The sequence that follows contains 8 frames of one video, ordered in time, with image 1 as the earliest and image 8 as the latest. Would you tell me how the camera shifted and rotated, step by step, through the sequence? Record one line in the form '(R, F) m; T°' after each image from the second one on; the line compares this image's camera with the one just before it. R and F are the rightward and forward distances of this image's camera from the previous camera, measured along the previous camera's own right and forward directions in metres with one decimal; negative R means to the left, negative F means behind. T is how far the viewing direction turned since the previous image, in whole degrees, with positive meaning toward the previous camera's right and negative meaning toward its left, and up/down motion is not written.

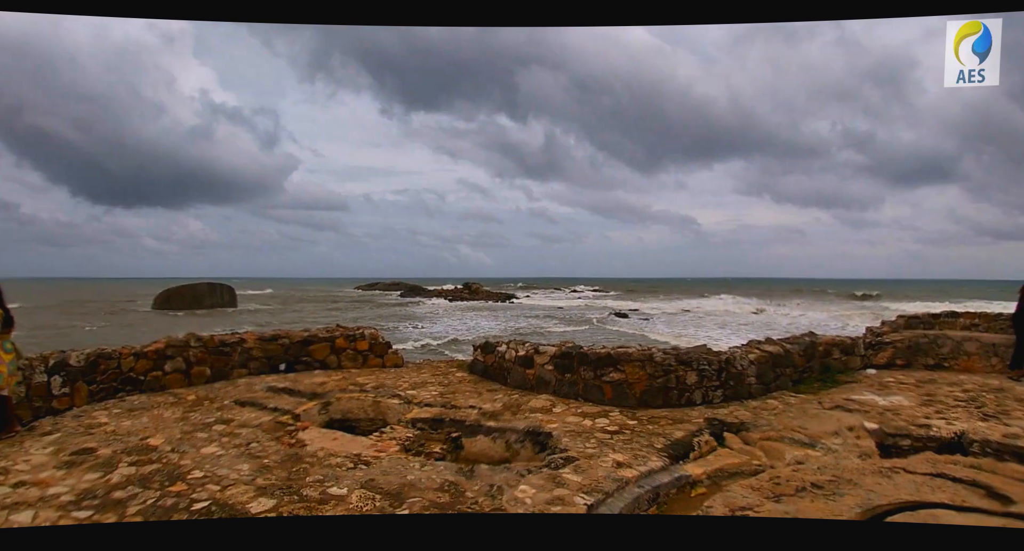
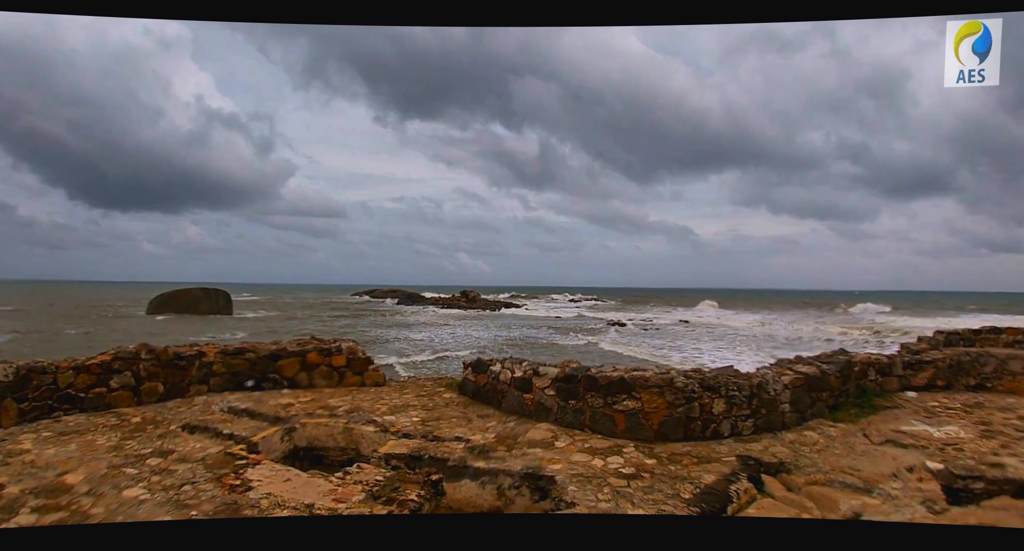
(0.0, +1.0) m; 0°
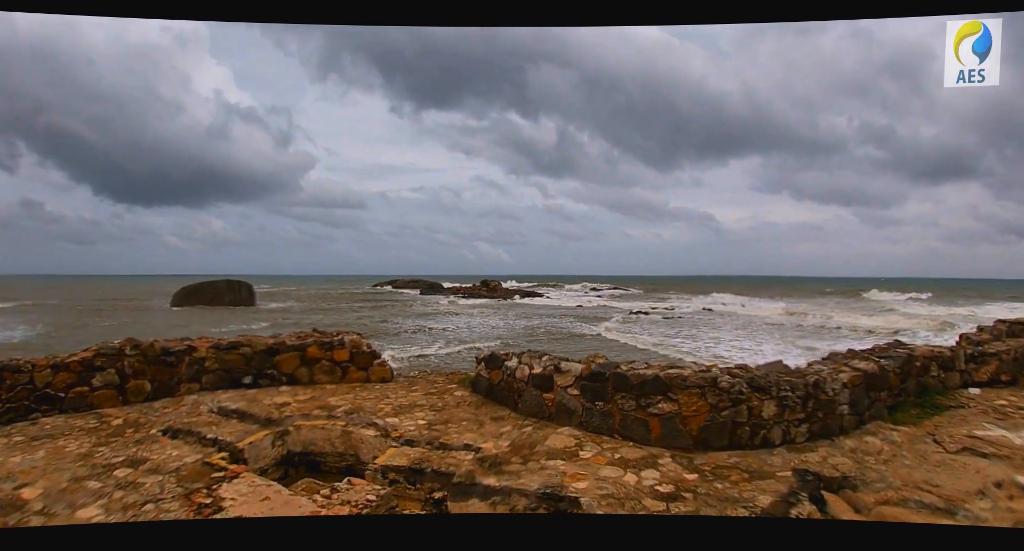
(0.0, +0.8) m; -2°
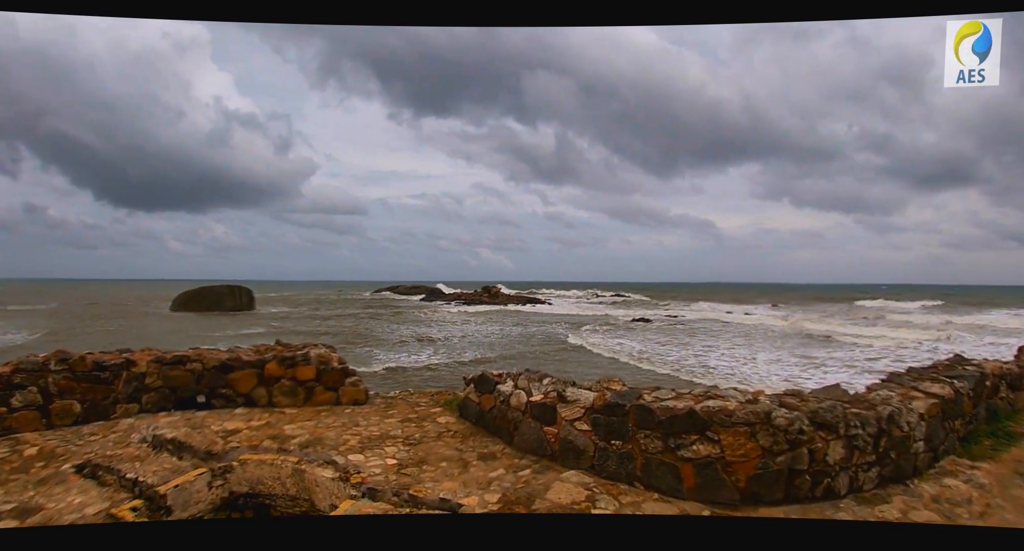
(+0.1, +1.1) m; 0°
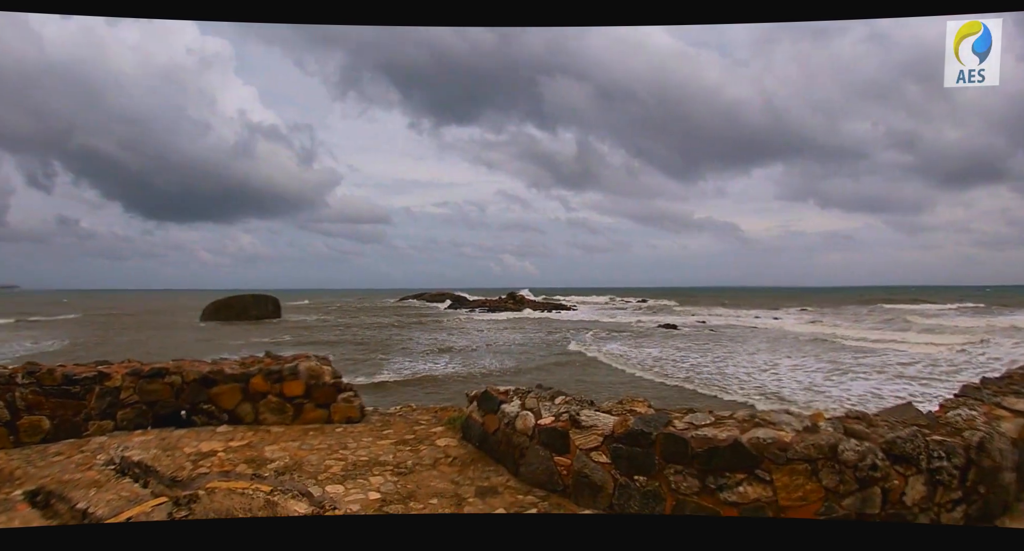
(+0.1, +0.7) m; -2°
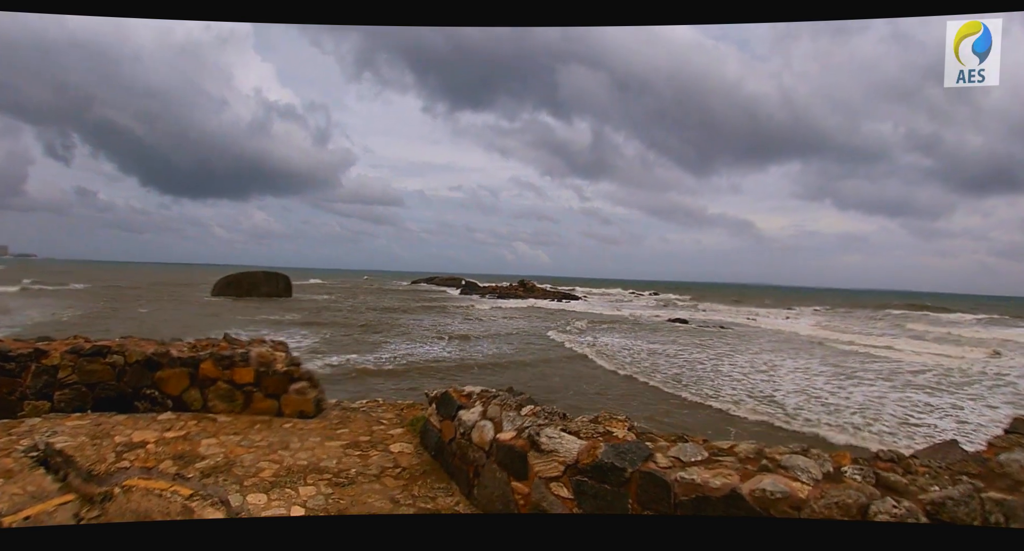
(+0.3, +0.7) m; -1°
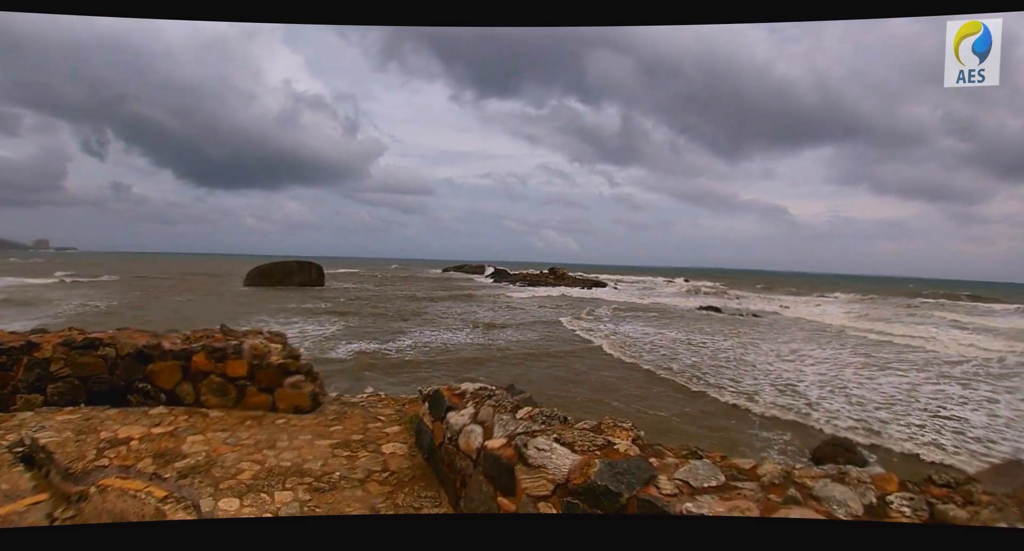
(+0.2, +0.4) m; -3°
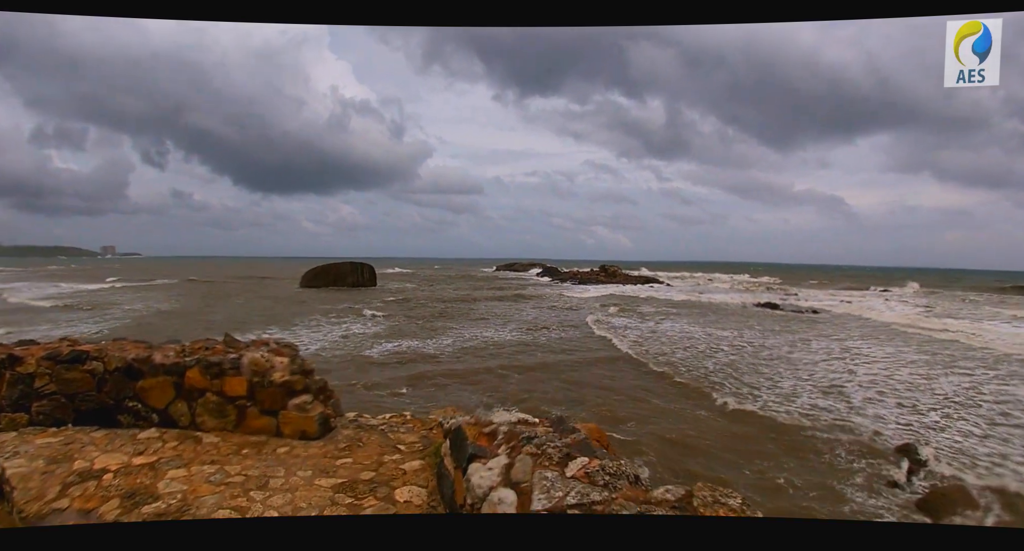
(0.0, +1.0) m; -5°
